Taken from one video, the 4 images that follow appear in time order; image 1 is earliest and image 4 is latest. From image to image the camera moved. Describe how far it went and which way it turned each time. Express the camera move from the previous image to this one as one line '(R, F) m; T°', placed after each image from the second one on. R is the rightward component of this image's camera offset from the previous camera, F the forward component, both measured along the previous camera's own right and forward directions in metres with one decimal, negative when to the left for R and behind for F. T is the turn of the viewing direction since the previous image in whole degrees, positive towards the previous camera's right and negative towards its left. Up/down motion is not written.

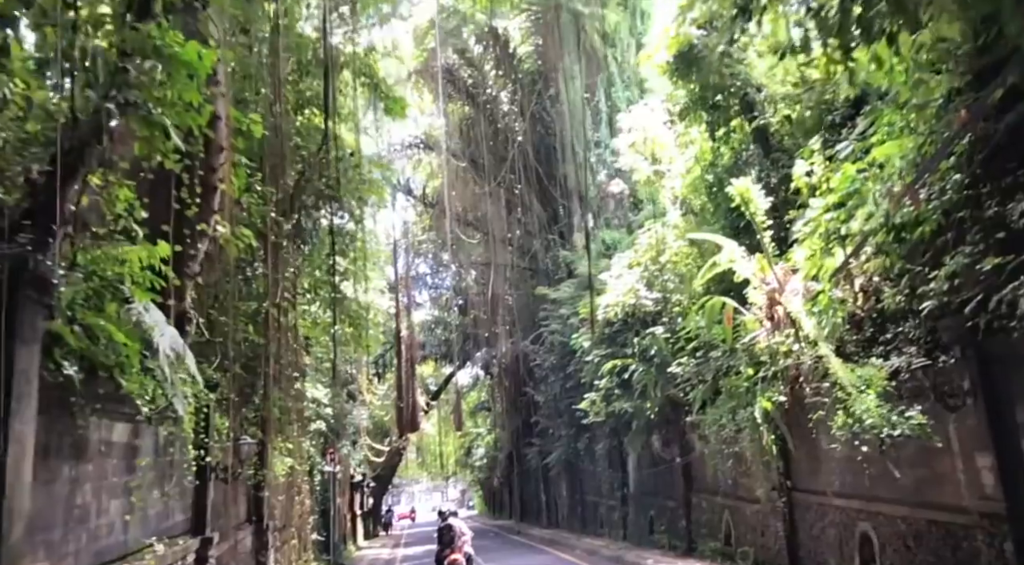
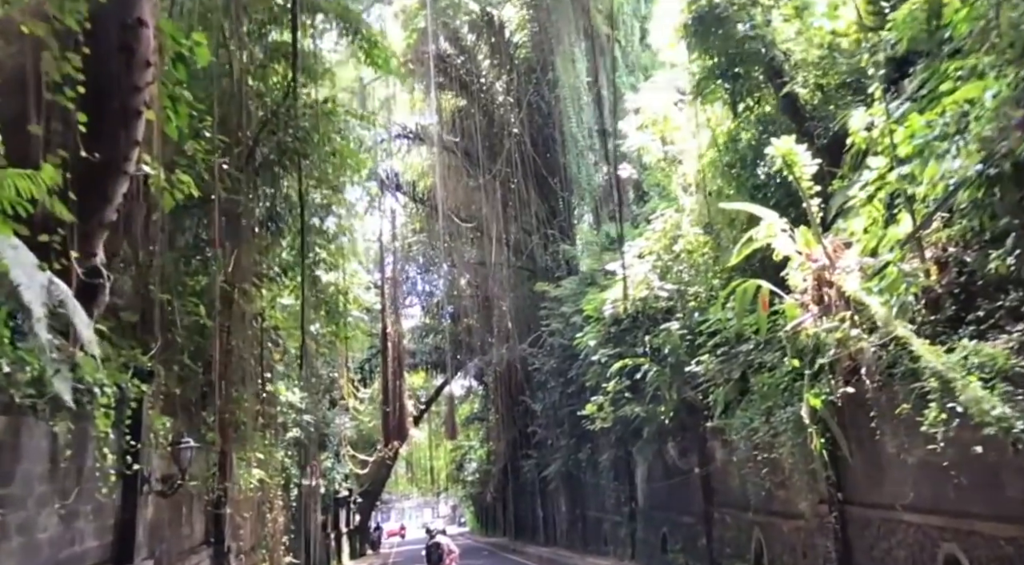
(-0.1, +1.0) m; +1°
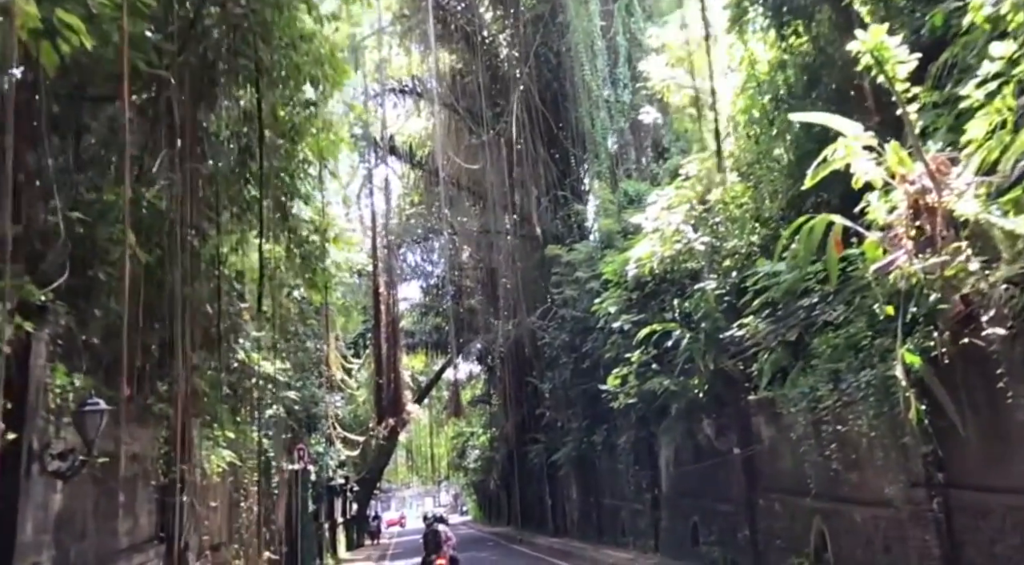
(-0.1, +1.2) m; 0°
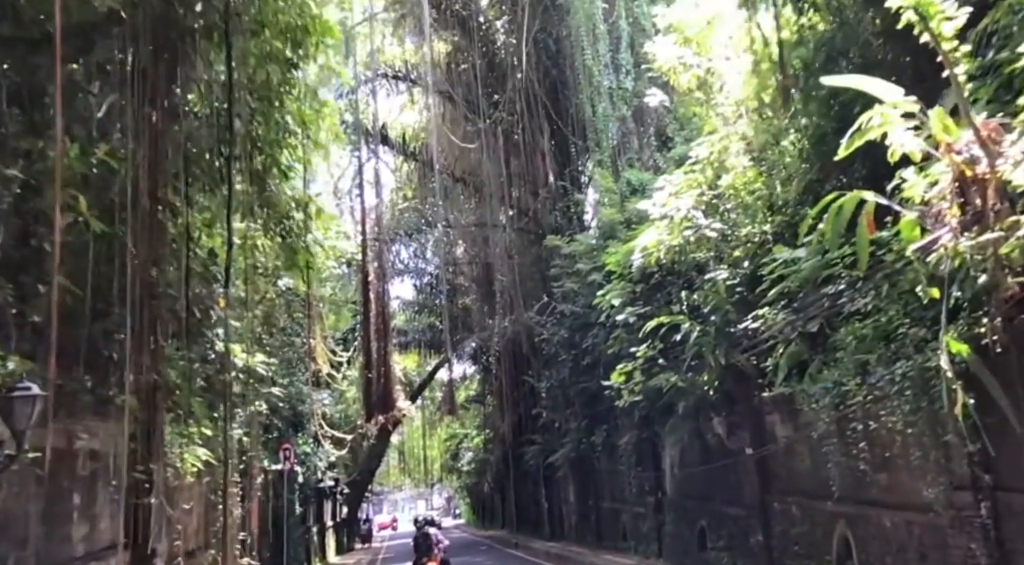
(0.0, +0.5) m; 0°
